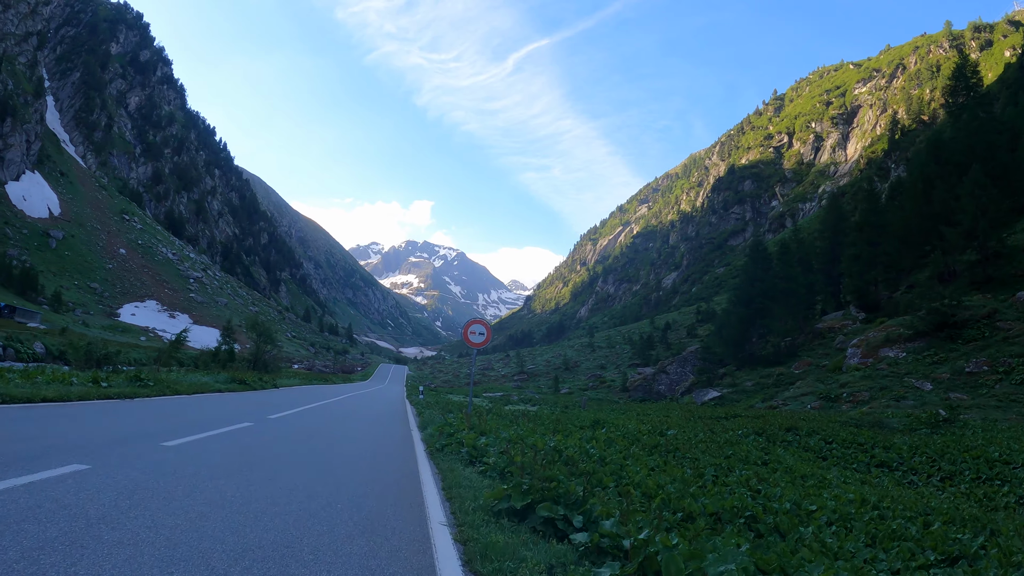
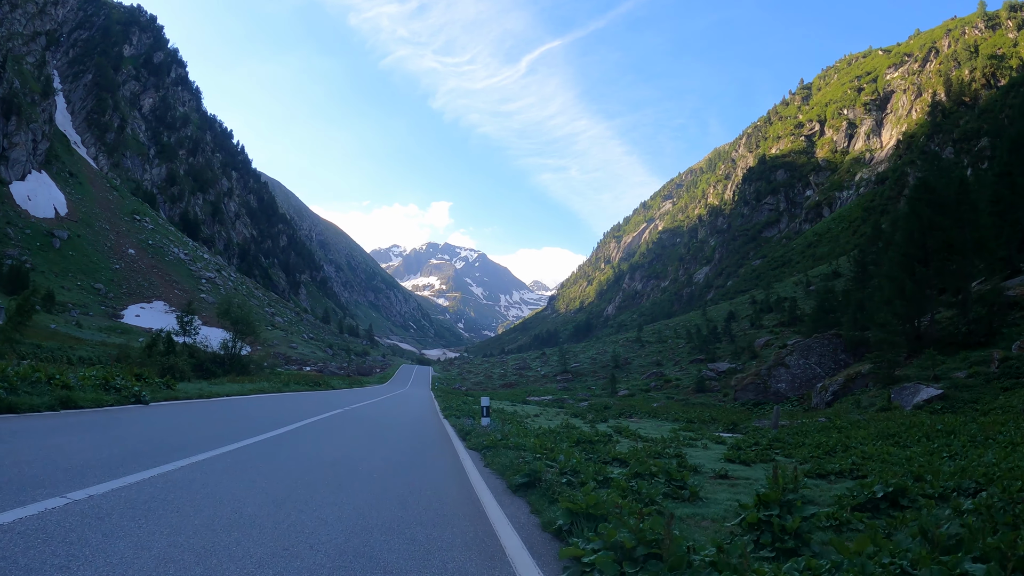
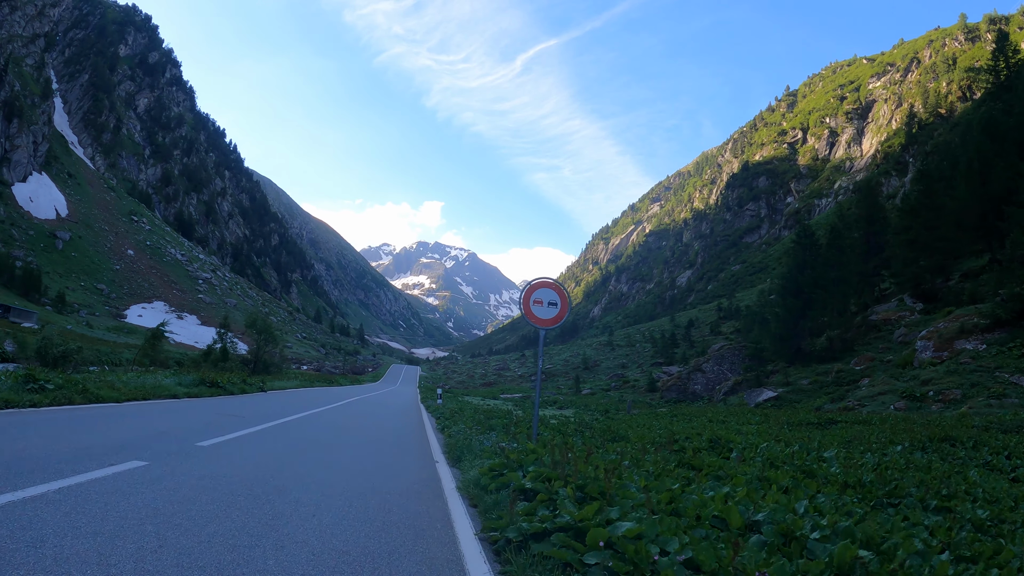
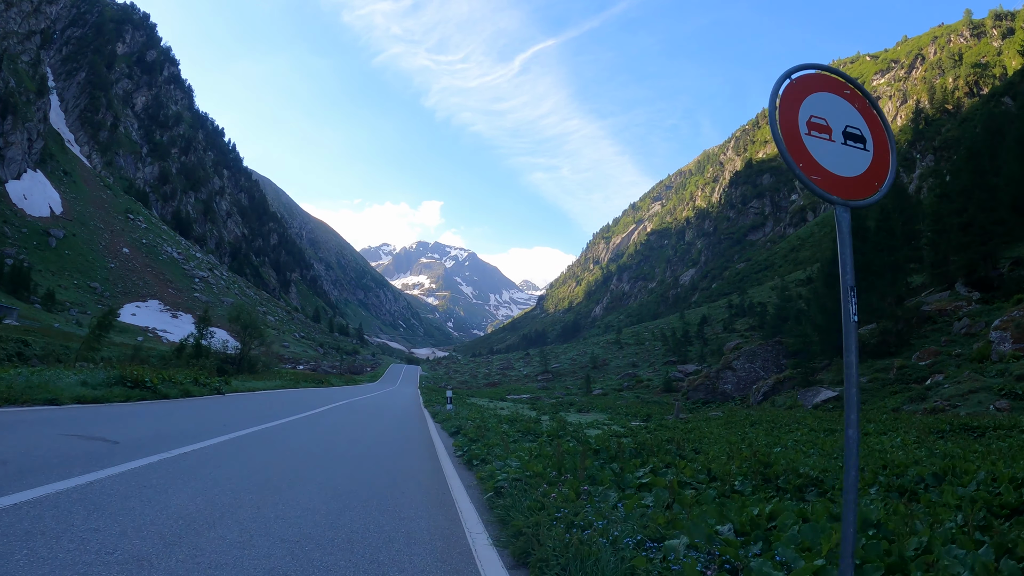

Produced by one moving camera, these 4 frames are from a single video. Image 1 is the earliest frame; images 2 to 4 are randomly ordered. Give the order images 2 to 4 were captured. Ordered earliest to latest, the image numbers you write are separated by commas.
3, 4, 2
